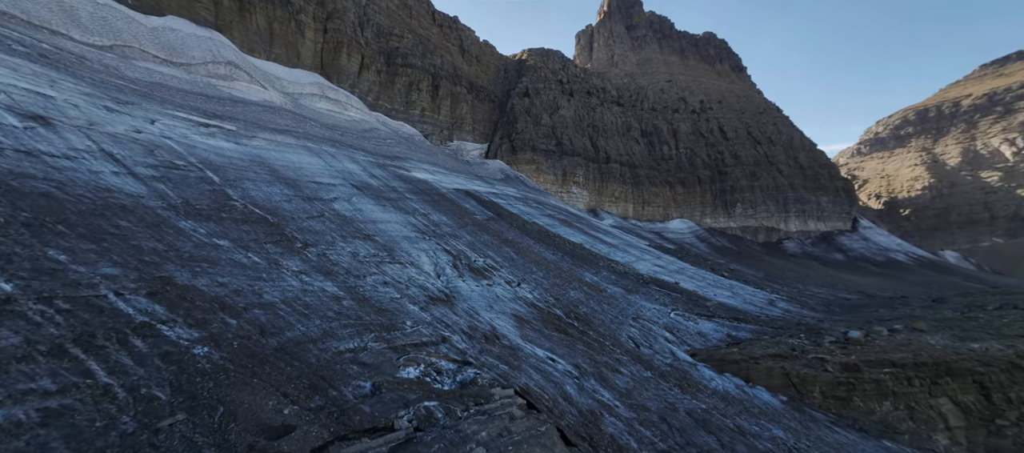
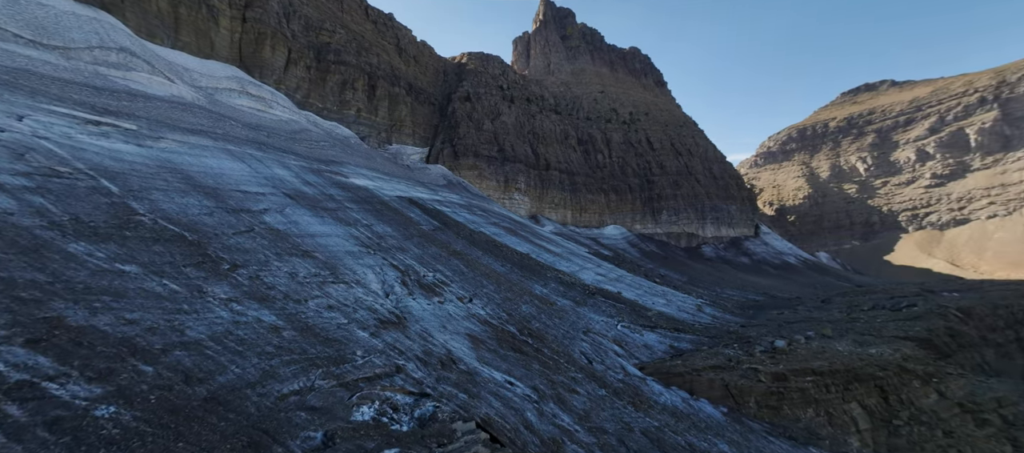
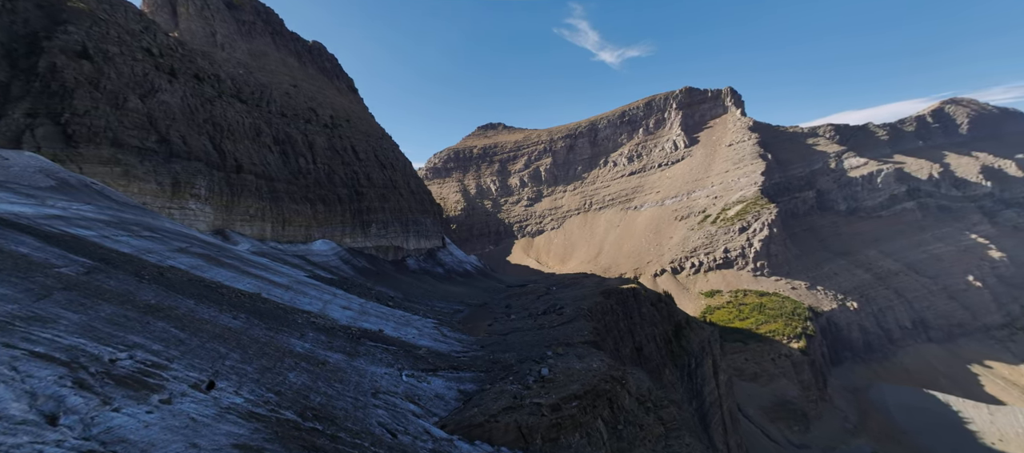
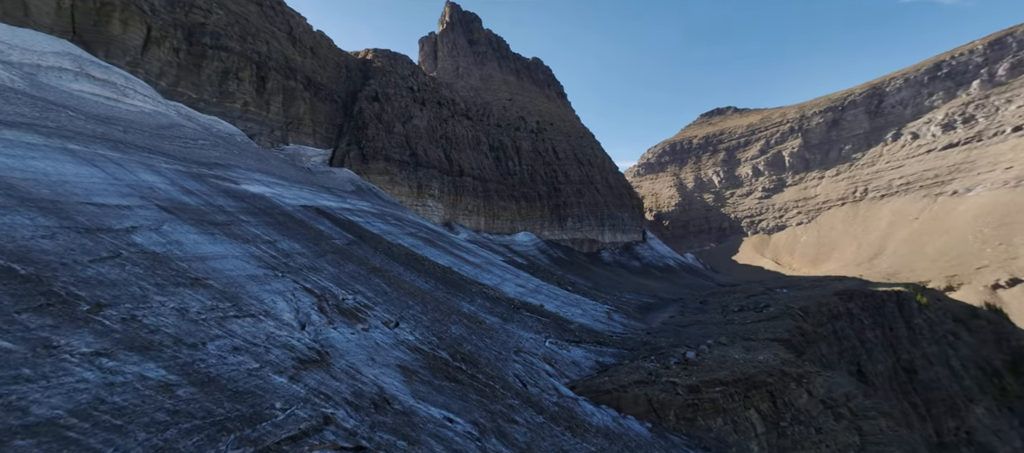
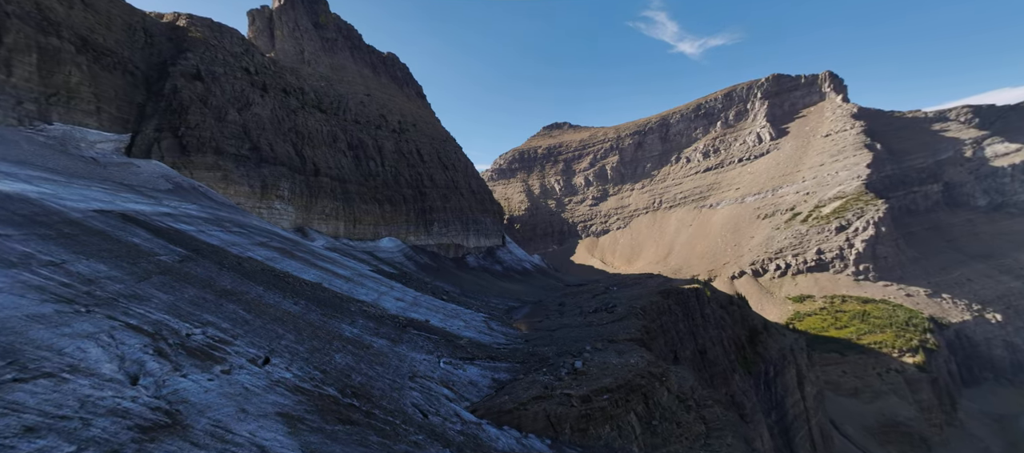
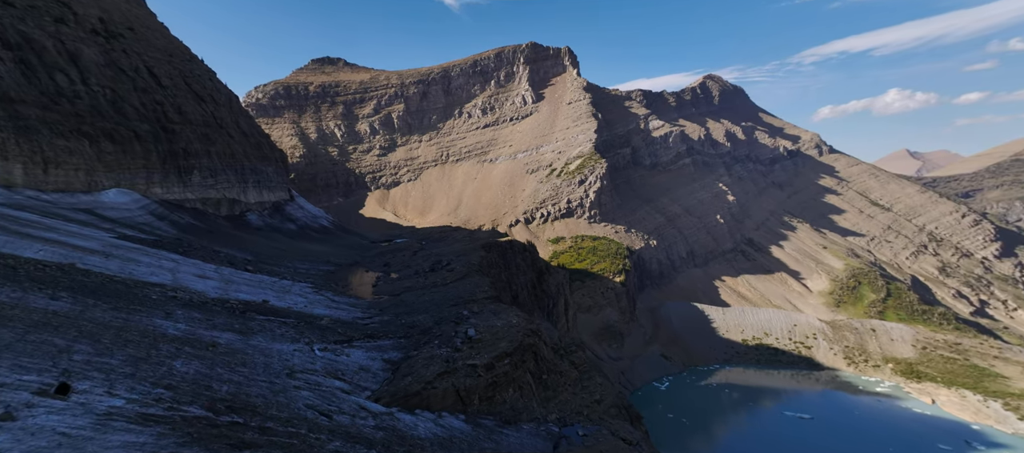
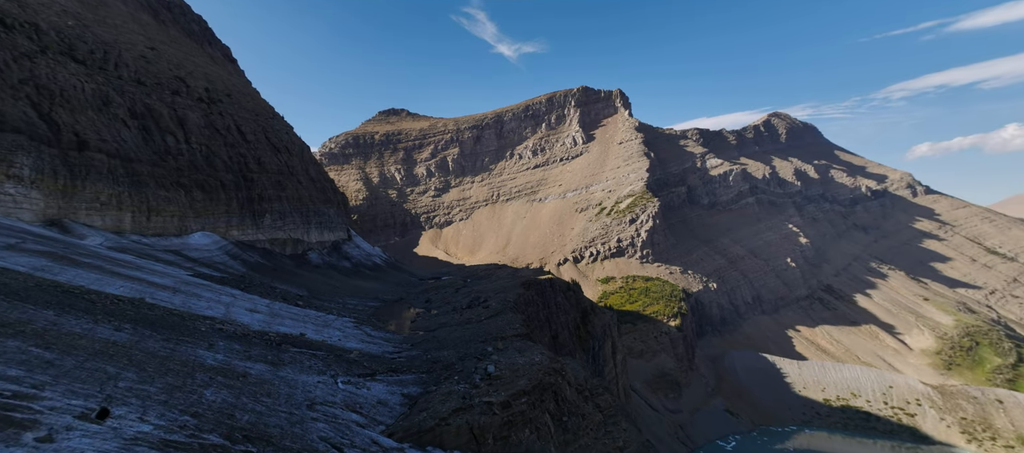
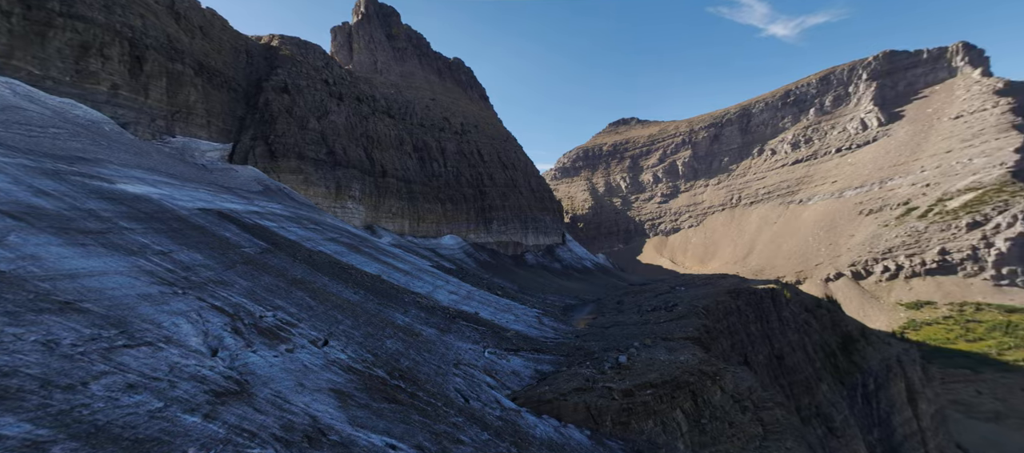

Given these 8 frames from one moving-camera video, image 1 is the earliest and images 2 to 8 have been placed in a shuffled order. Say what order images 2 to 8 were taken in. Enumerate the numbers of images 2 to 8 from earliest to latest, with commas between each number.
2, 4, 8, 5, 3, 7, 6
